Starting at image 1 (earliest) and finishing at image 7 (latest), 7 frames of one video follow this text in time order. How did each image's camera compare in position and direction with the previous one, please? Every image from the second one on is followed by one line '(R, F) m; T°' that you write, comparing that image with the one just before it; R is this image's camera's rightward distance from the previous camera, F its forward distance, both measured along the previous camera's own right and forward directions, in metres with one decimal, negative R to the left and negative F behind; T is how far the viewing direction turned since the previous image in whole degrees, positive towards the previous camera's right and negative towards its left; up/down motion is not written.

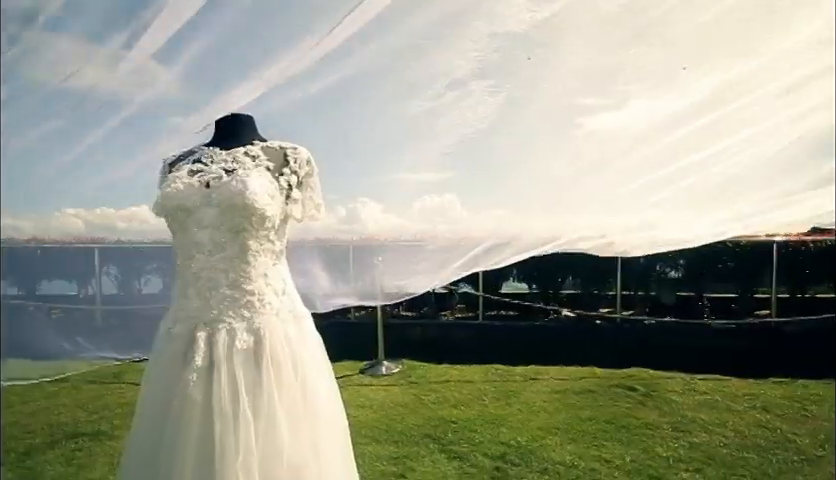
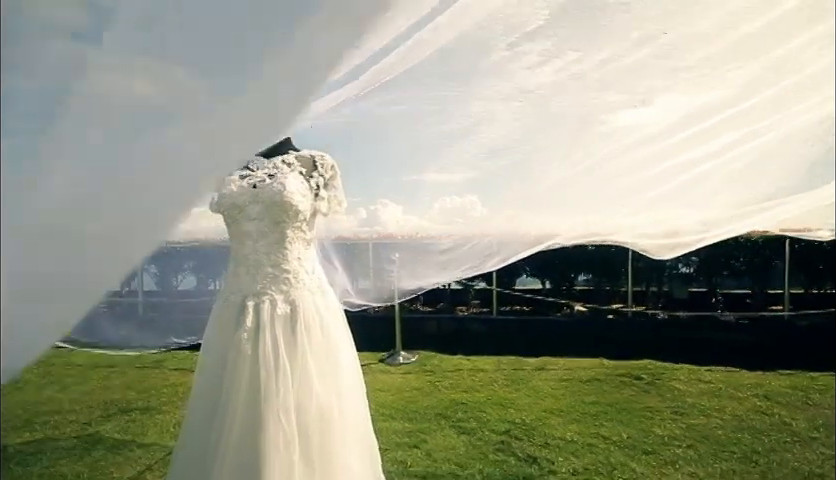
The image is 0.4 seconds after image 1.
(+0.1, -0.3) m; -3°
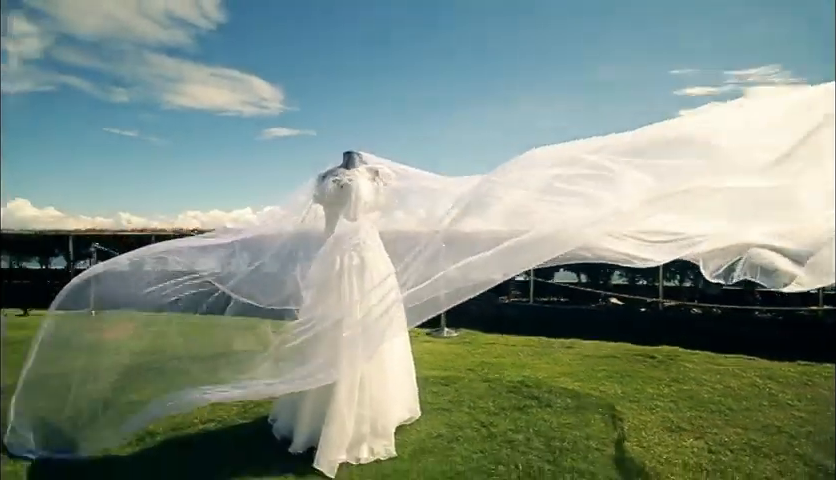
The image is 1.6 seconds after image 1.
(+0.3, -1.0) m; -8°
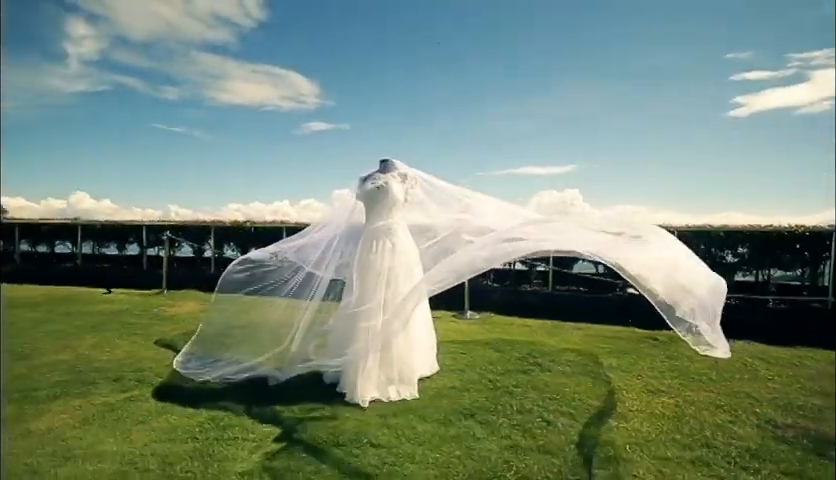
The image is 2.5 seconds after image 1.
(+0.1, -0.8) m; -5°
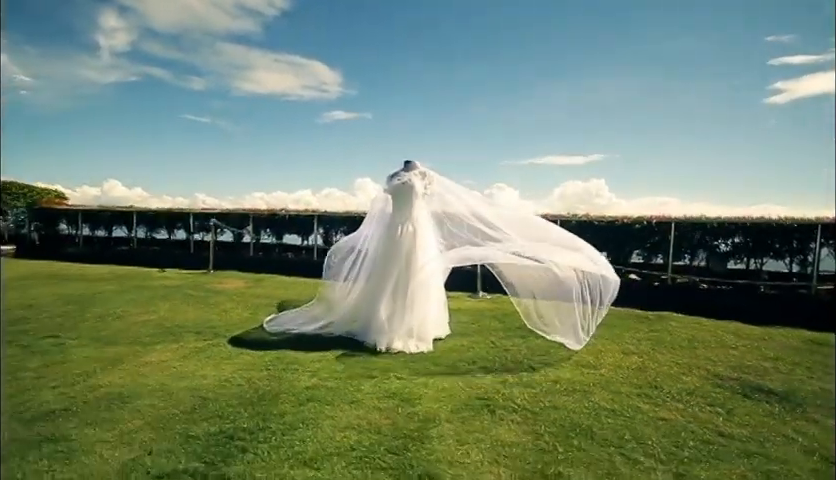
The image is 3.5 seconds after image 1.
(+0.1, -0.9) m; -3°
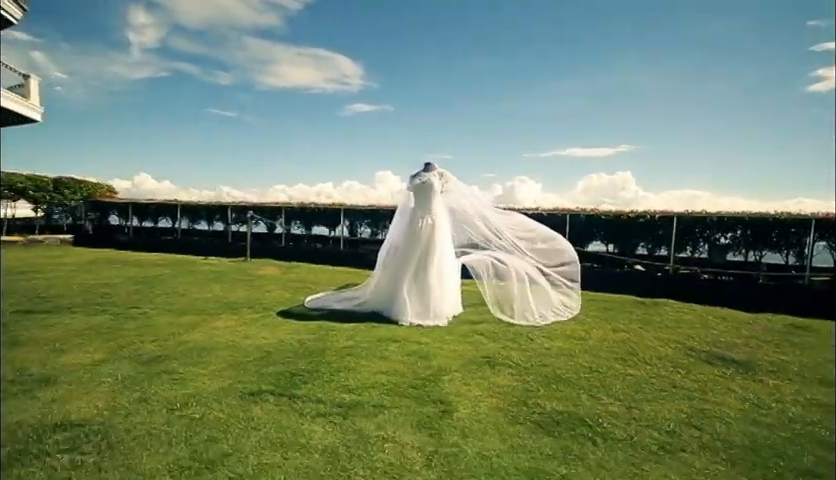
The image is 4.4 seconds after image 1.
(0.0, -0.8) m; -3°
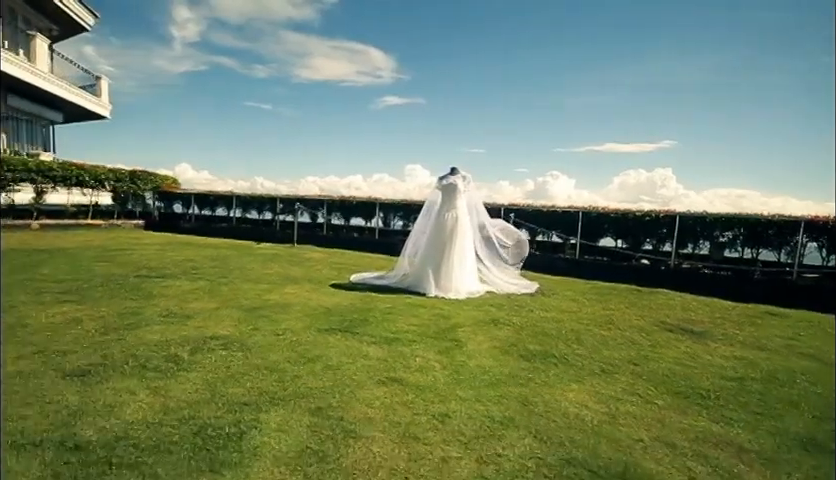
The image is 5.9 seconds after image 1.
(0.0, -1.3) m; -4°
